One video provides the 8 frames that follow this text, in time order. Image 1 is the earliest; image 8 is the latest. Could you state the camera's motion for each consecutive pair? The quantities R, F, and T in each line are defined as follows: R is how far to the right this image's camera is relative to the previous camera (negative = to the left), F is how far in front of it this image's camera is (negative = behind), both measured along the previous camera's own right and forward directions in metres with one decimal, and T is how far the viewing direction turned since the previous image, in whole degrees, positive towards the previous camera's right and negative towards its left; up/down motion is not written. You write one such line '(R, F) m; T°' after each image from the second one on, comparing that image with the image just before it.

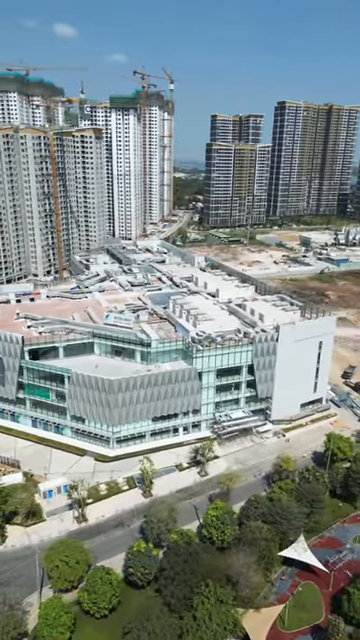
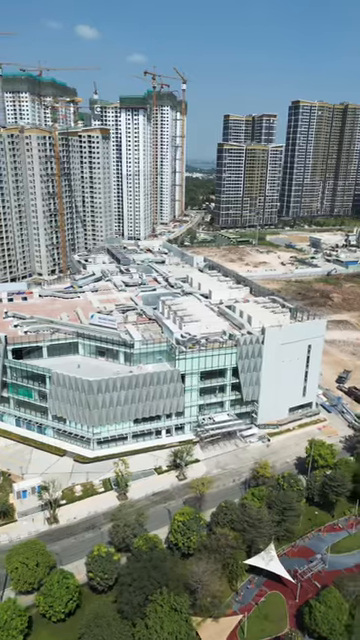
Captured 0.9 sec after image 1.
(+4.1, +0.7) m; -2°
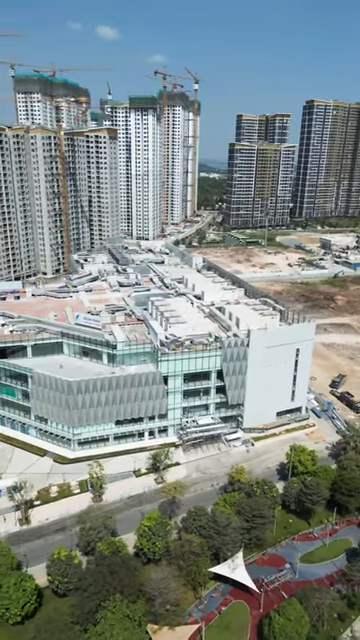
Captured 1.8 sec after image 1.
(+4.0, +0.7) m; -2°
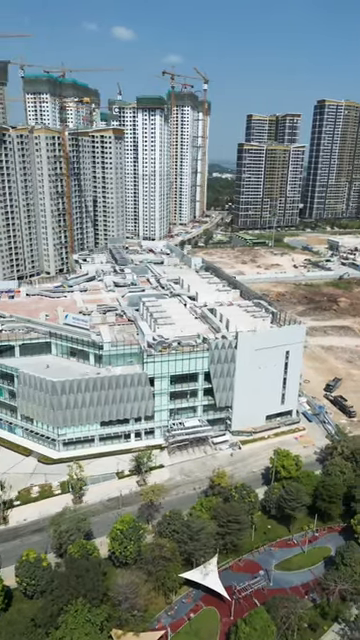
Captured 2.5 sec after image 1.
(+3.1, +0.5) m; -2°
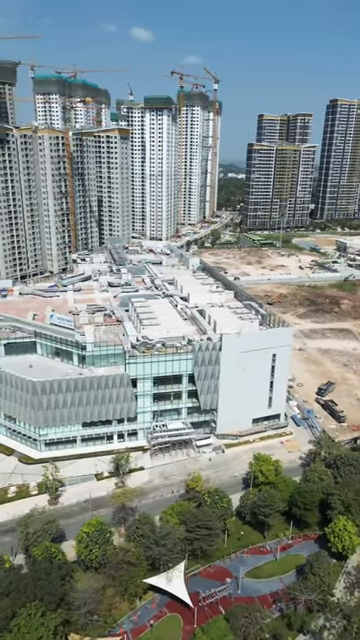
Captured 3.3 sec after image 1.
(+3.7, +0.6) m; -2°
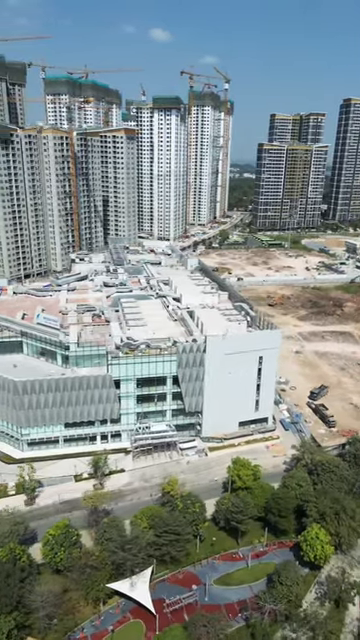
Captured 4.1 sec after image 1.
(+3.7, +0.7) m; -2°
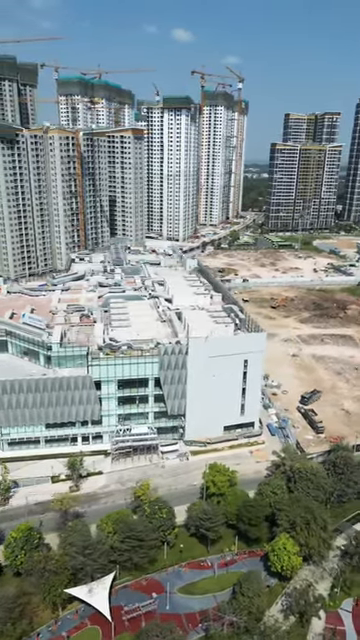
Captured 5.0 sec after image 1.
(+4.2, +0.8) m; -2°
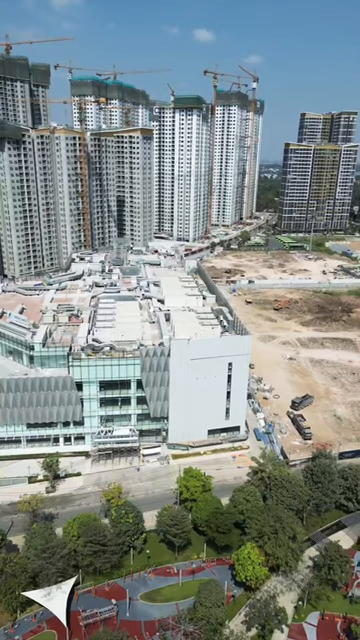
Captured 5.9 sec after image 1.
(+4.2, +0.8) m; -2°
